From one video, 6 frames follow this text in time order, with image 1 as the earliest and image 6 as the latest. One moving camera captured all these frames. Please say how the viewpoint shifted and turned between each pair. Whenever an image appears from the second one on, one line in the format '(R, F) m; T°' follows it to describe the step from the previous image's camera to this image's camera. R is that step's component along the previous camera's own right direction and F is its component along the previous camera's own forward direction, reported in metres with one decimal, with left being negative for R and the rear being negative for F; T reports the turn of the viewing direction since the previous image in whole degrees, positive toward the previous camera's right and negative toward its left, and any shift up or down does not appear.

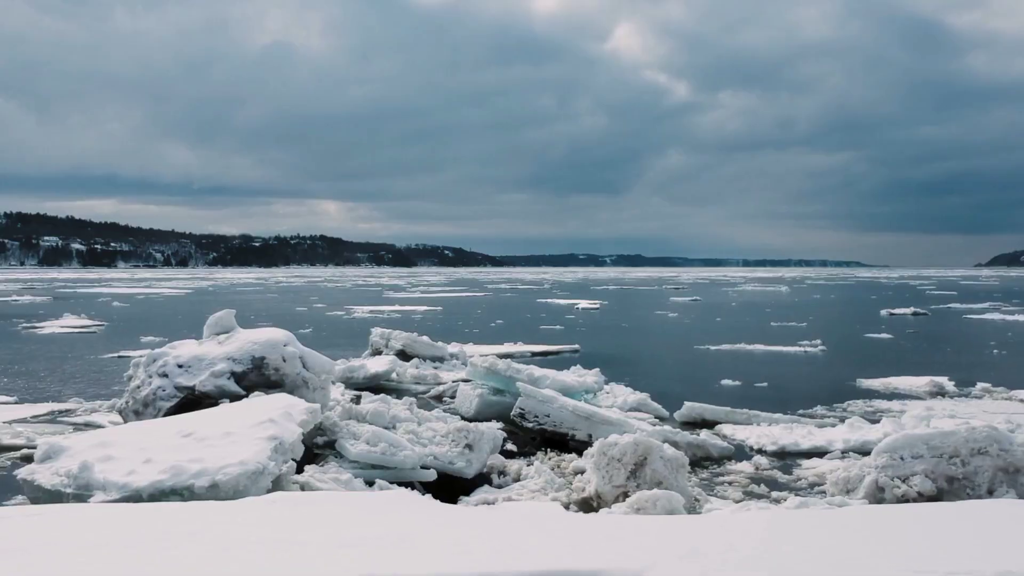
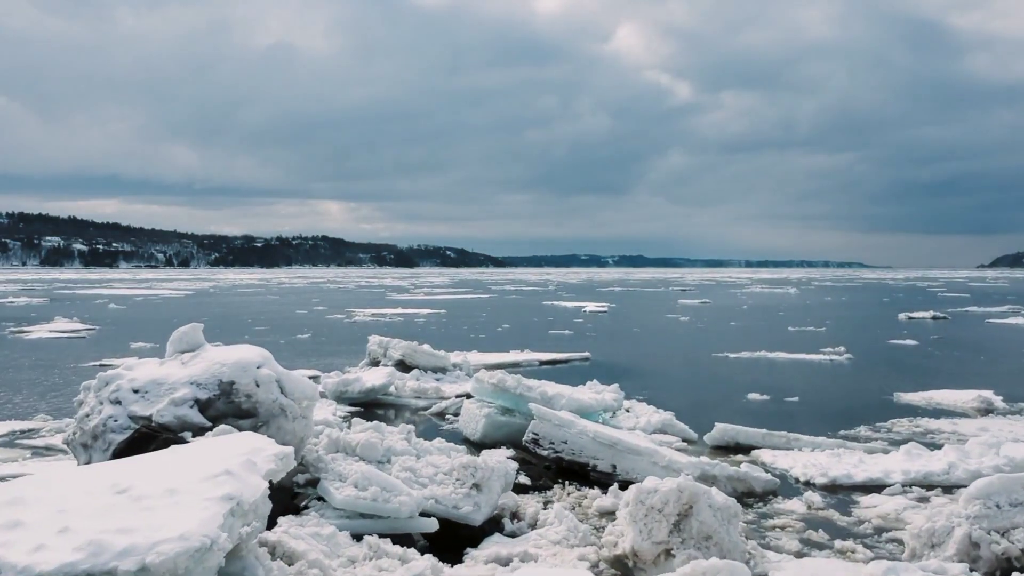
(-0.2, +1.7) m; 0°
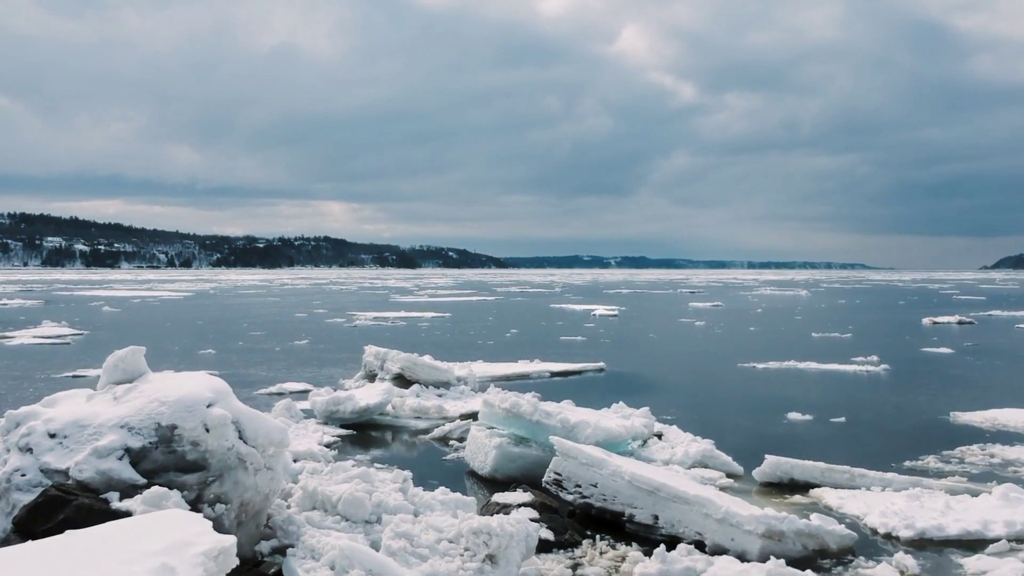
(-0.2, +2.1) m; 0°
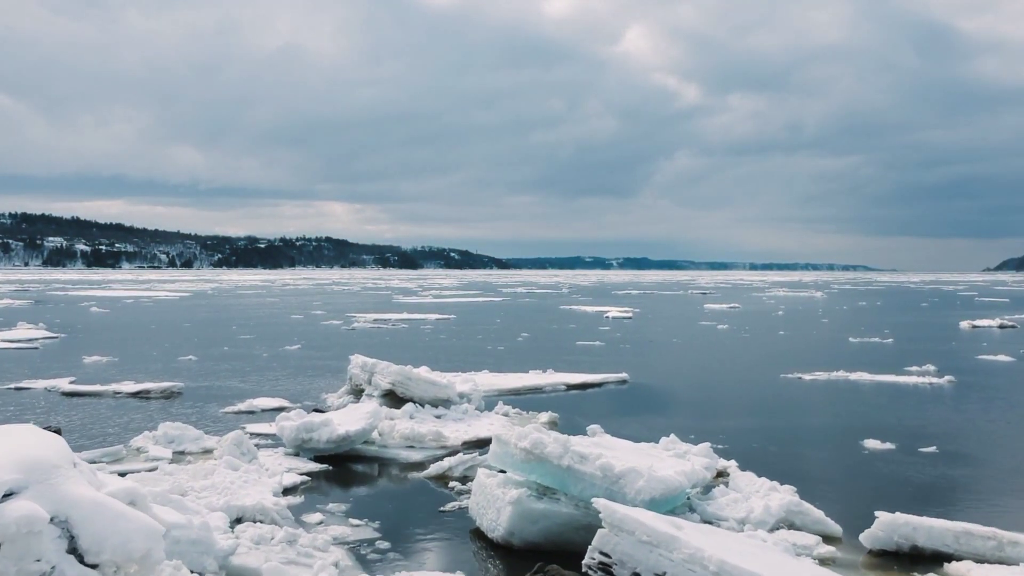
(-0.2, +3.2) m; 0°
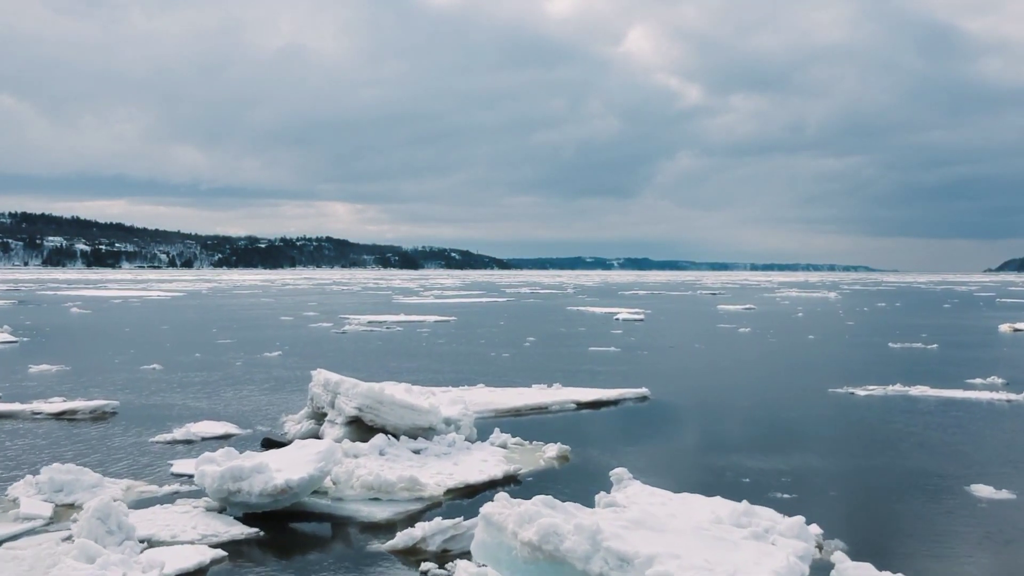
(0.0, +3.4) m; 0°
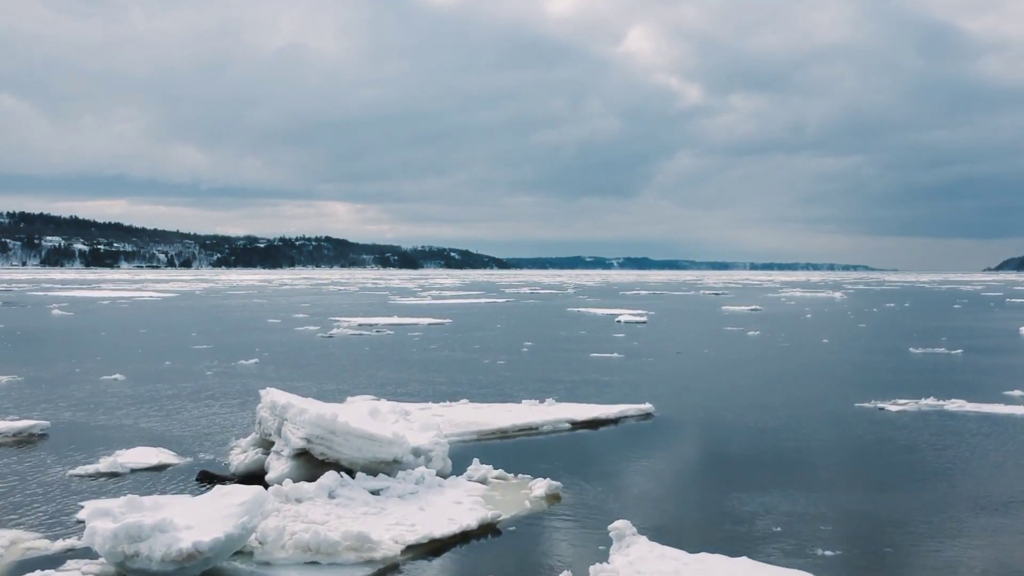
(+0.3, +2.1) m; 0°
